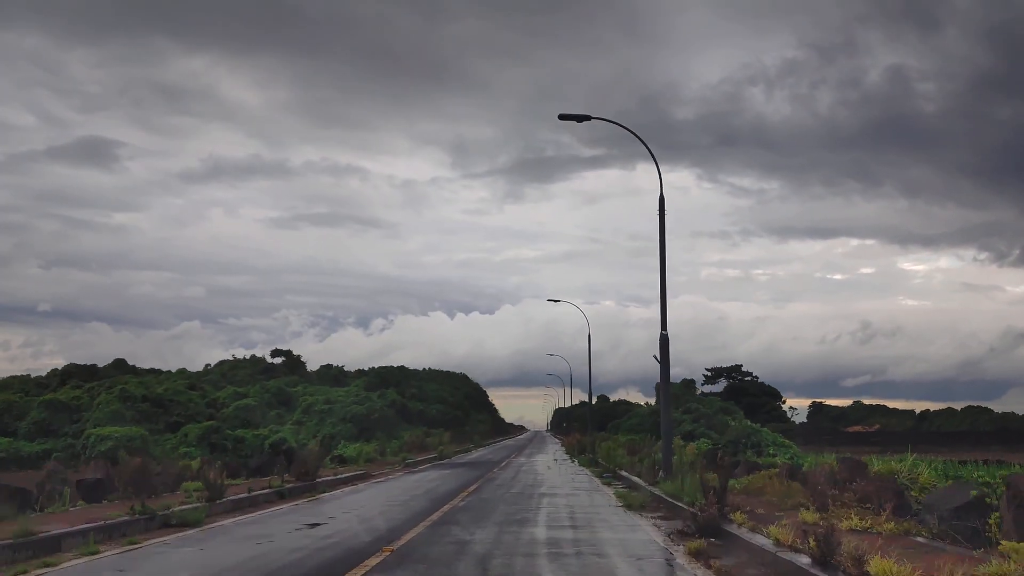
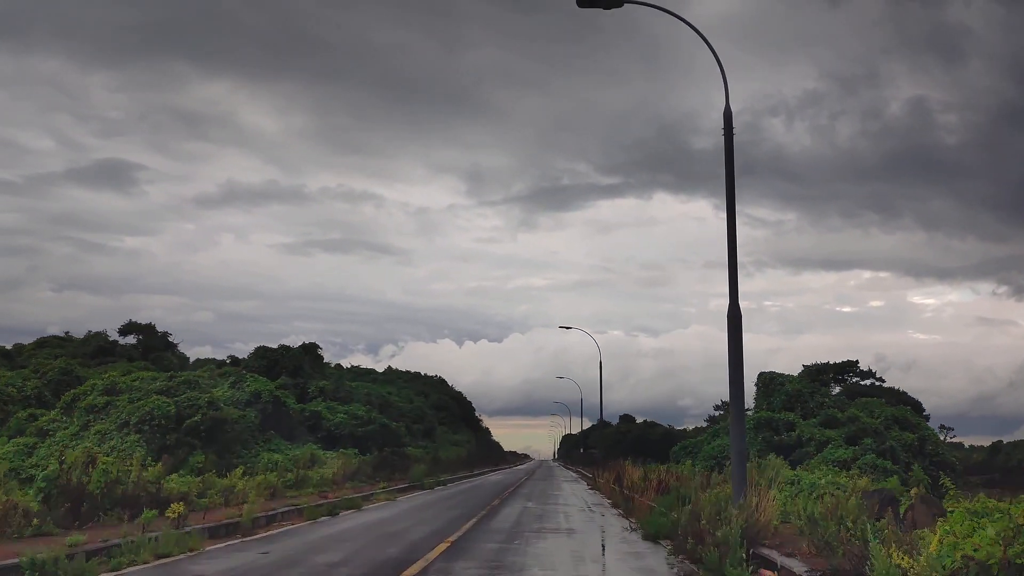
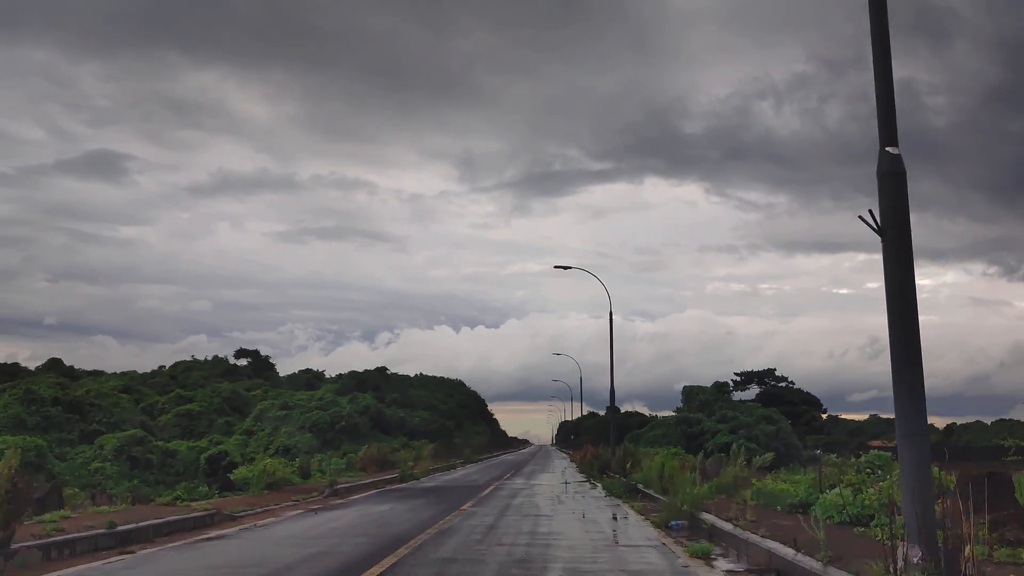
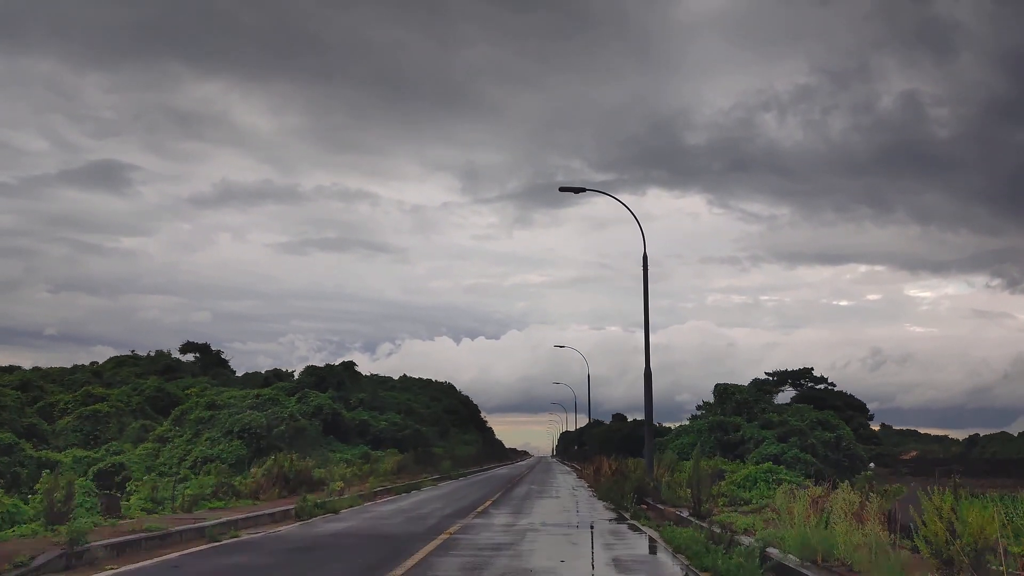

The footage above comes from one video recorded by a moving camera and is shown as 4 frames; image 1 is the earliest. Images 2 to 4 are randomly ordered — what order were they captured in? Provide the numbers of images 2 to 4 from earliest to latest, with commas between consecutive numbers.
3, 4, 2
